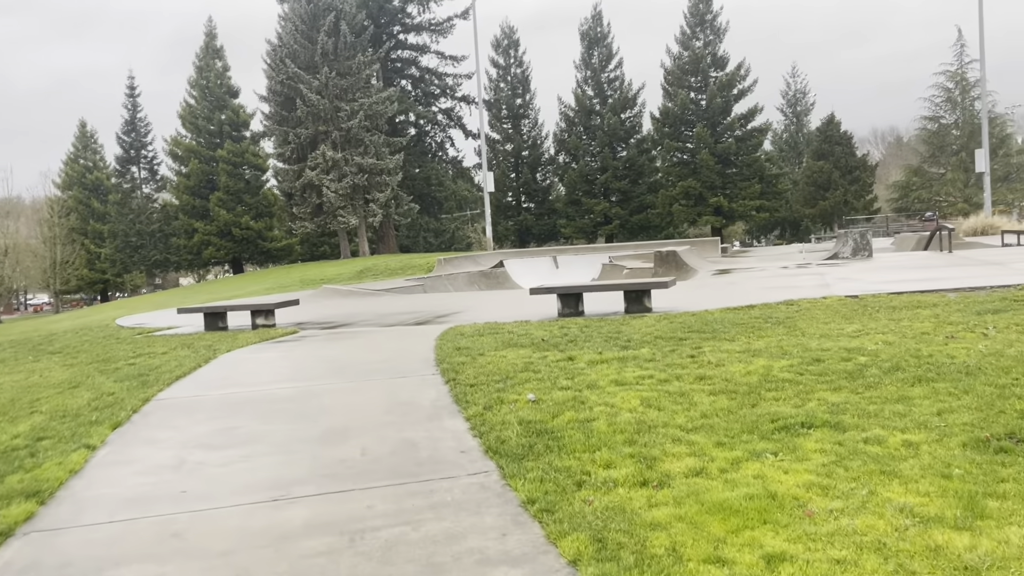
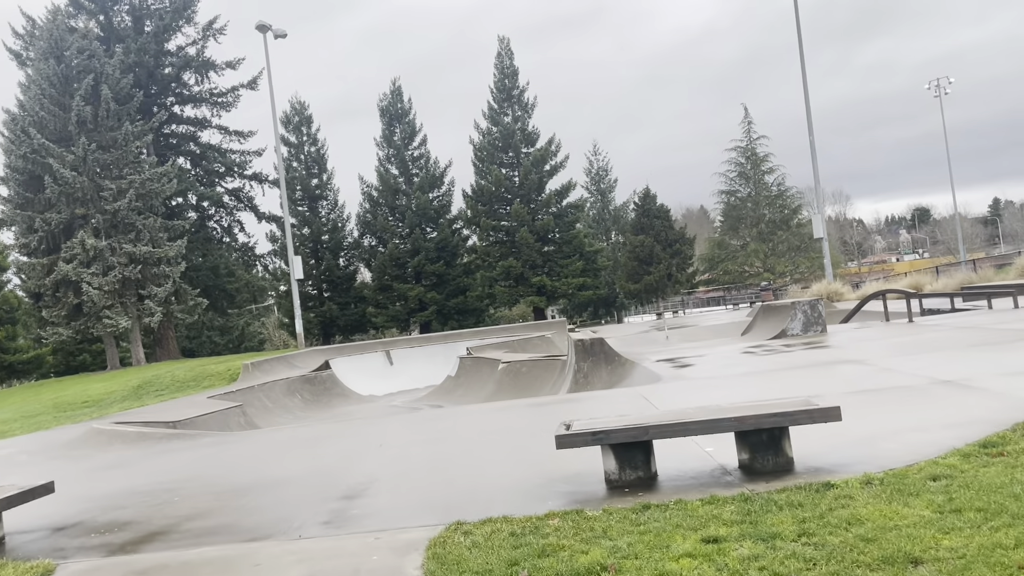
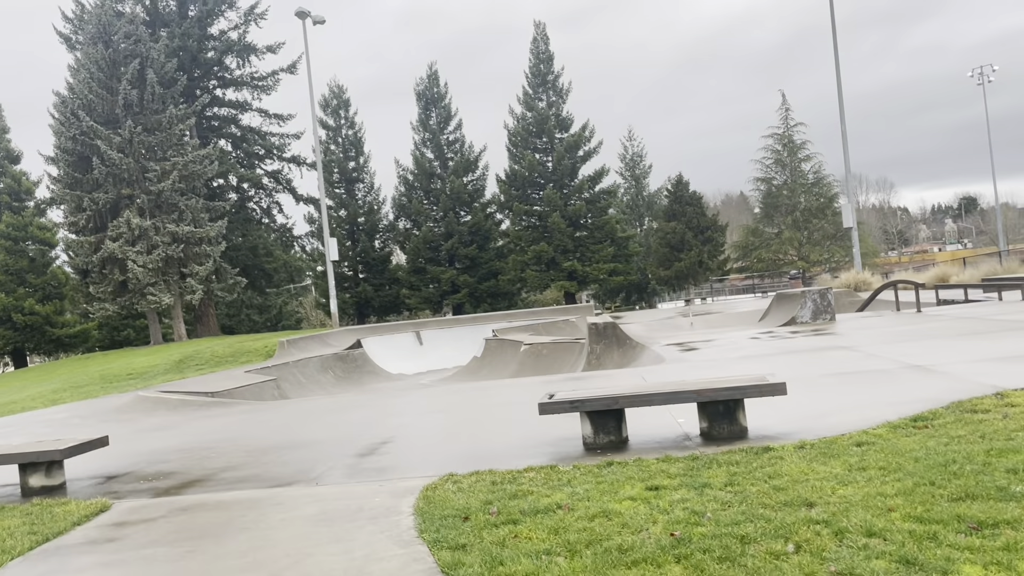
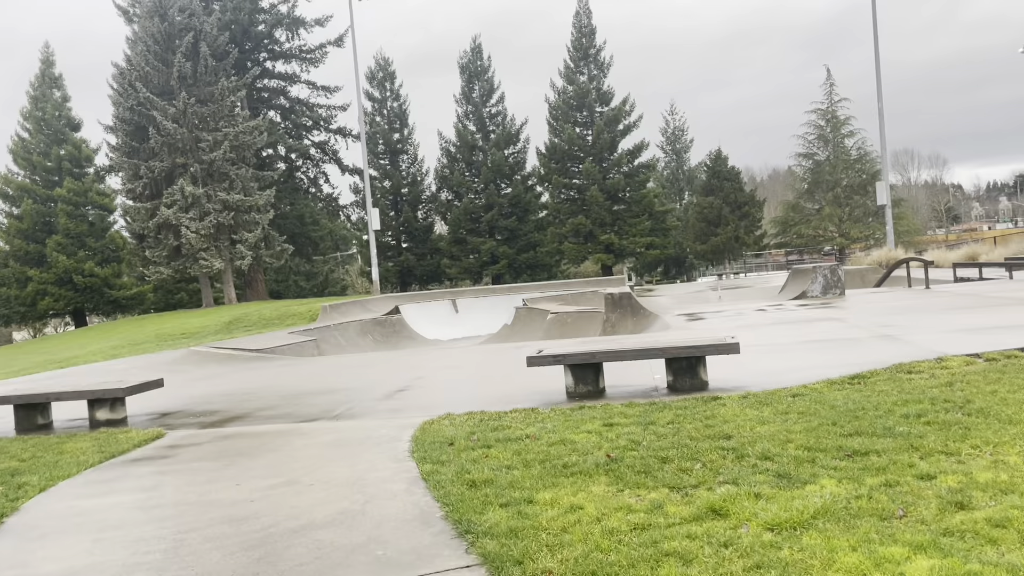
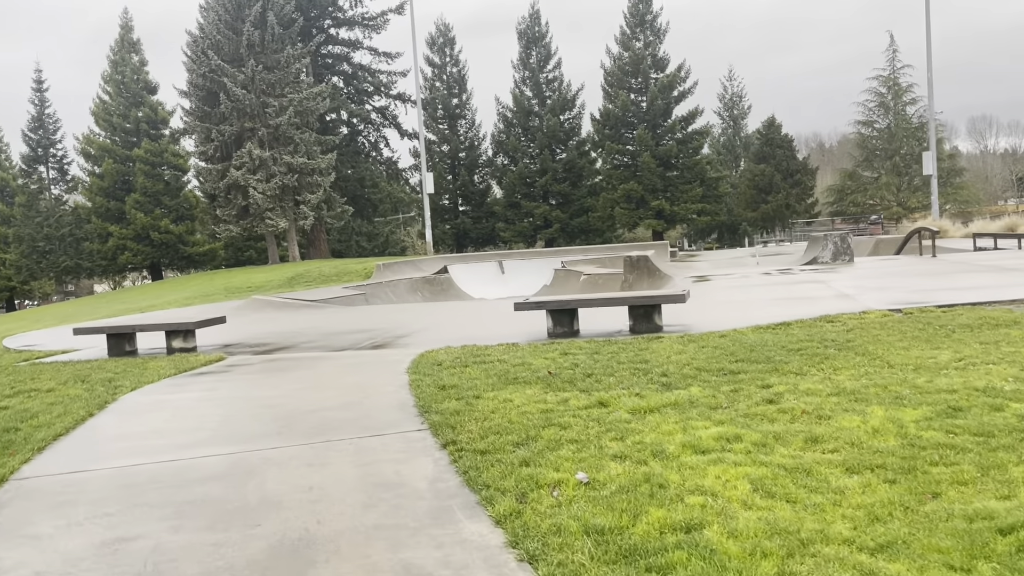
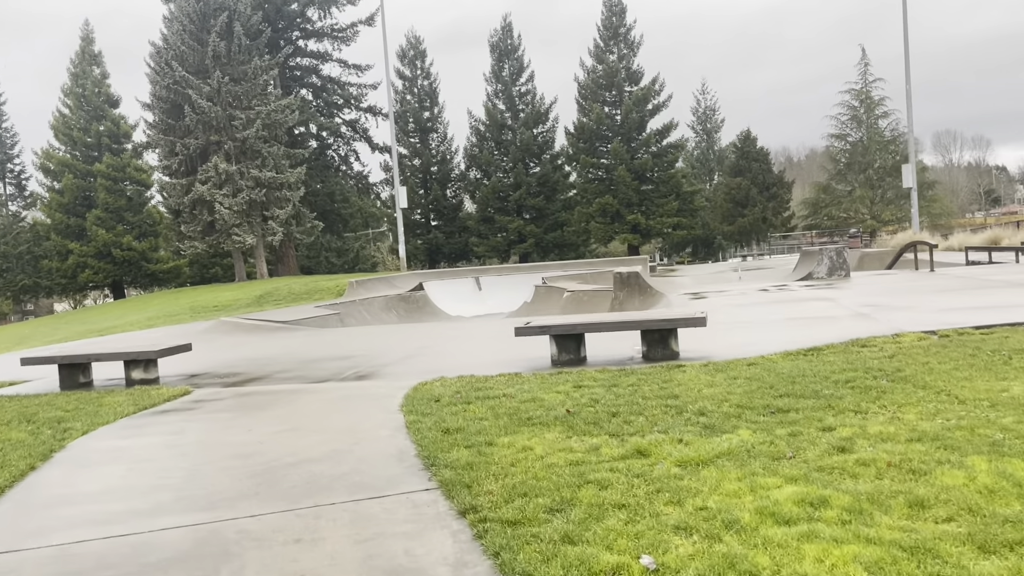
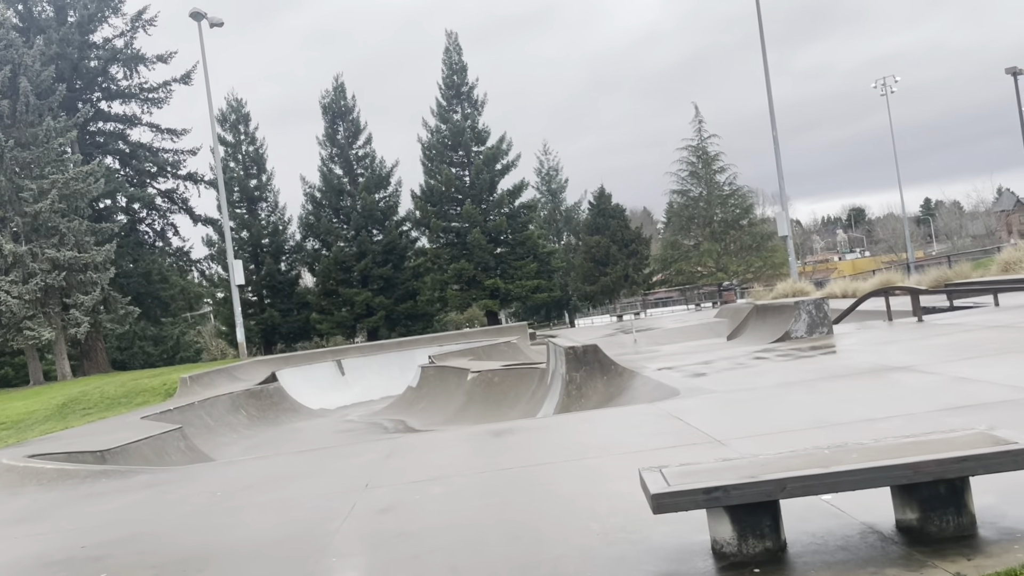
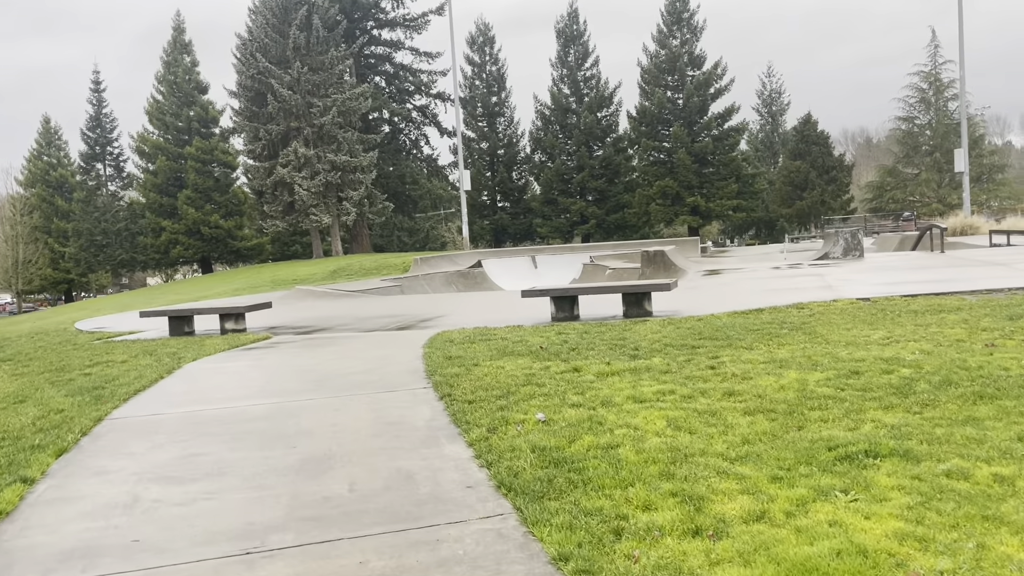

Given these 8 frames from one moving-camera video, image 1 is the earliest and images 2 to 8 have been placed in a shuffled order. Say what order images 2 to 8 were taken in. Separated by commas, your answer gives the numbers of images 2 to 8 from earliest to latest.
8, 5, 6, 4, 3, 2, 7
